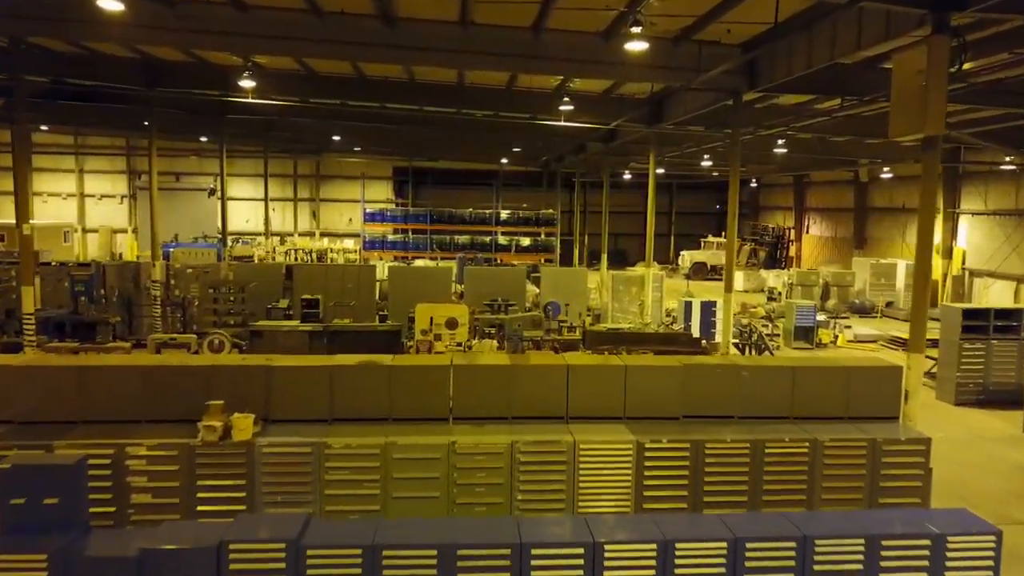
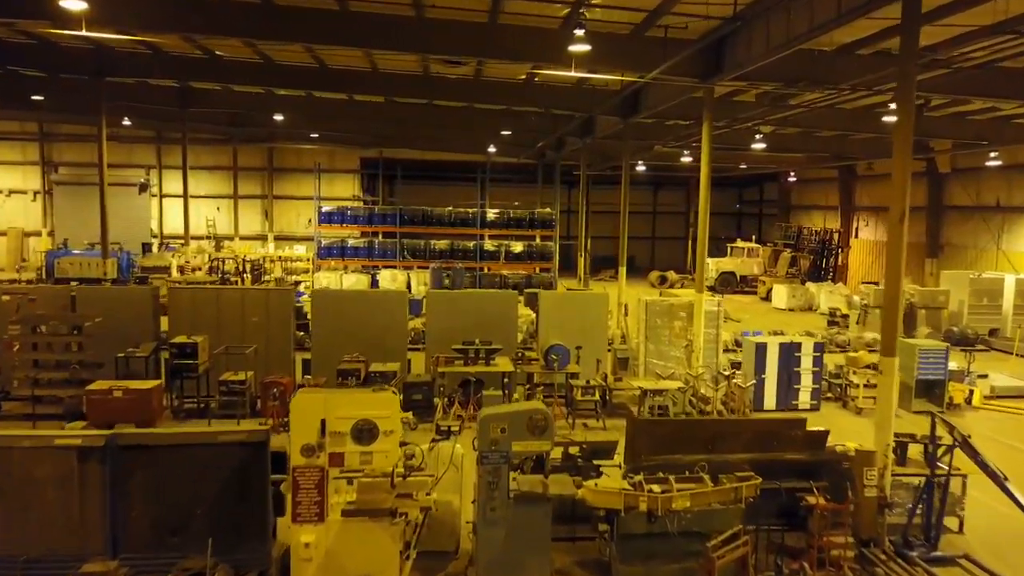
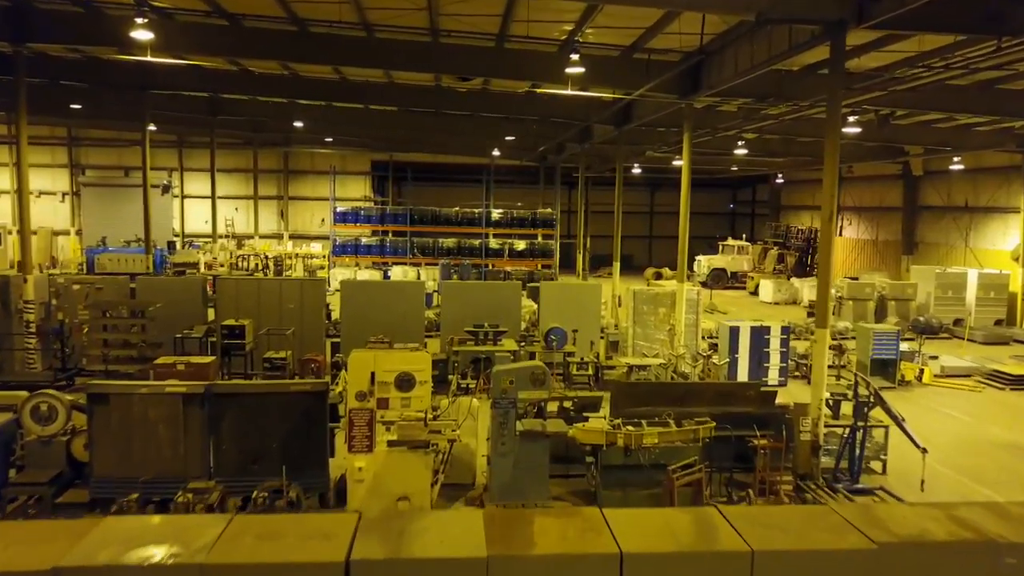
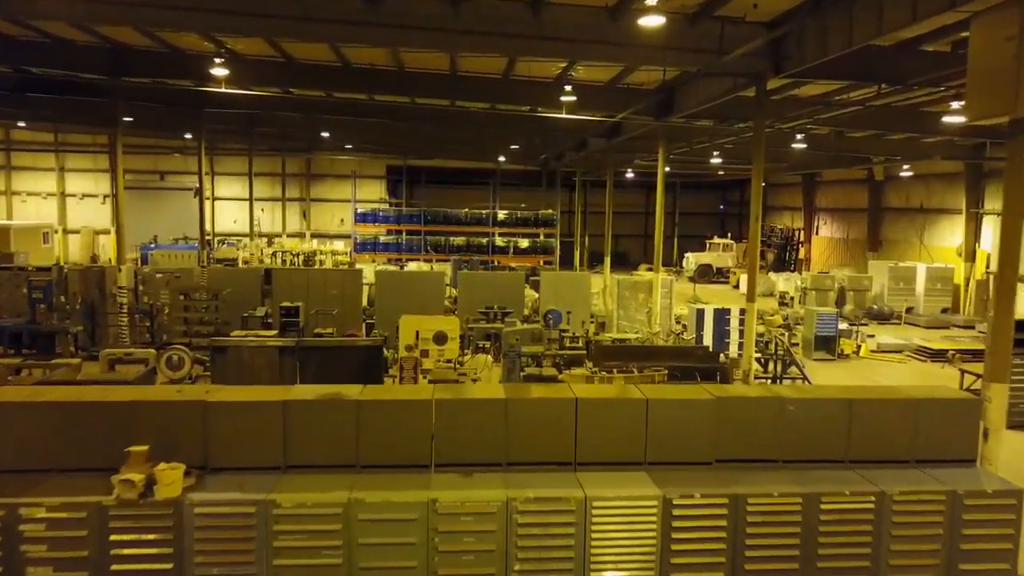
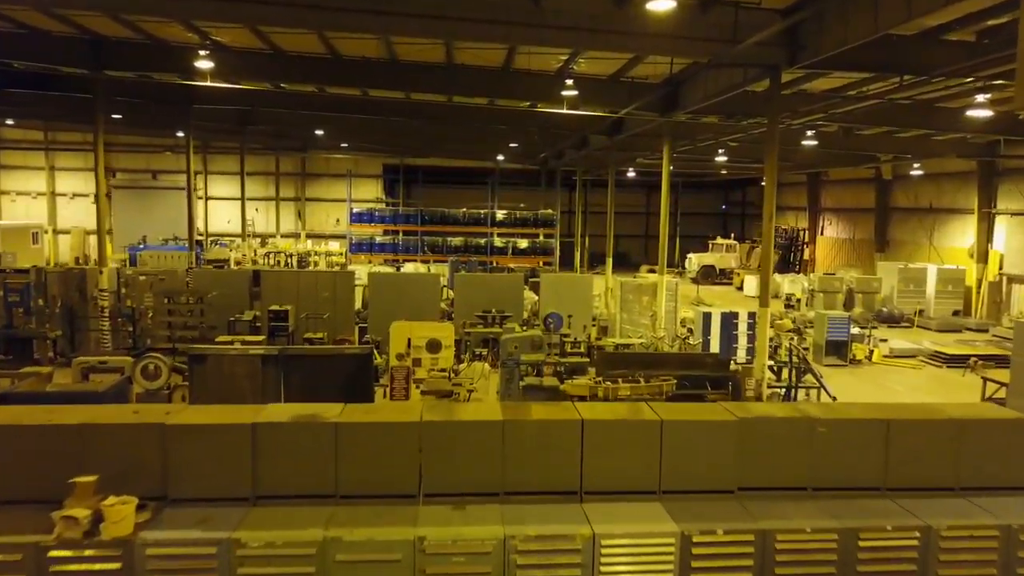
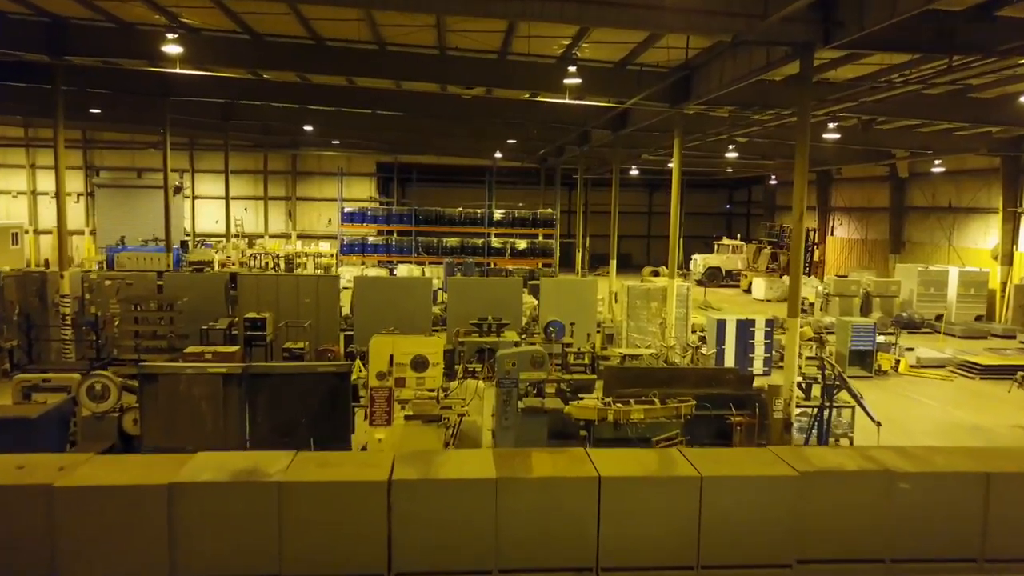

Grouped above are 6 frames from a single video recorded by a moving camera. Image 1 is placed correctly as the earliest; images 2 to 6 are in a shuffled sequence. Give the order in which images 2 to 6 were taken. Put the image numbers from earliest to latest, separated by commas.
4, 5, 6, 3, 2
